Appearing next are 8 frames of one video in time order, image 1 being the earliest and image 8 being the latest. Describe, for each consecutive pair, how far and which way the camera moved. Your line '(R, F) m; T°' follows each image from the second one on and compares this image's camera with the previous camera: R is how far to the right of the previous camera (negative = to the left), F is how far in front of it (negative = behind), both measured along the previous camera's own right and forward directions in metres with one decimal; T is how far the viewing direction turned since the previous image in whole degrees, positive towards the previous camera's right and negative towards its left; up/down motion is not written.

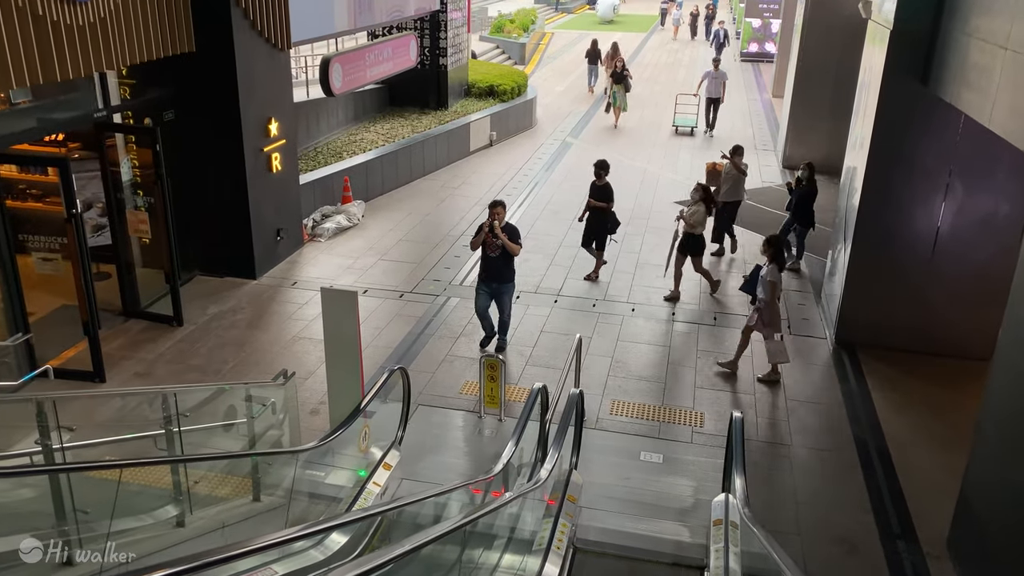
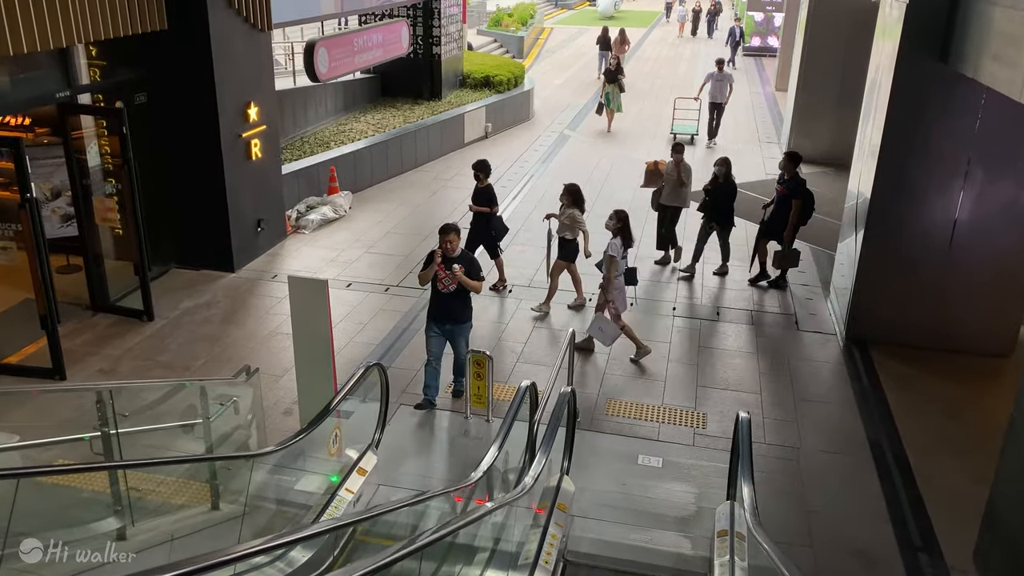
(+0.1, +0.5) m; 0°
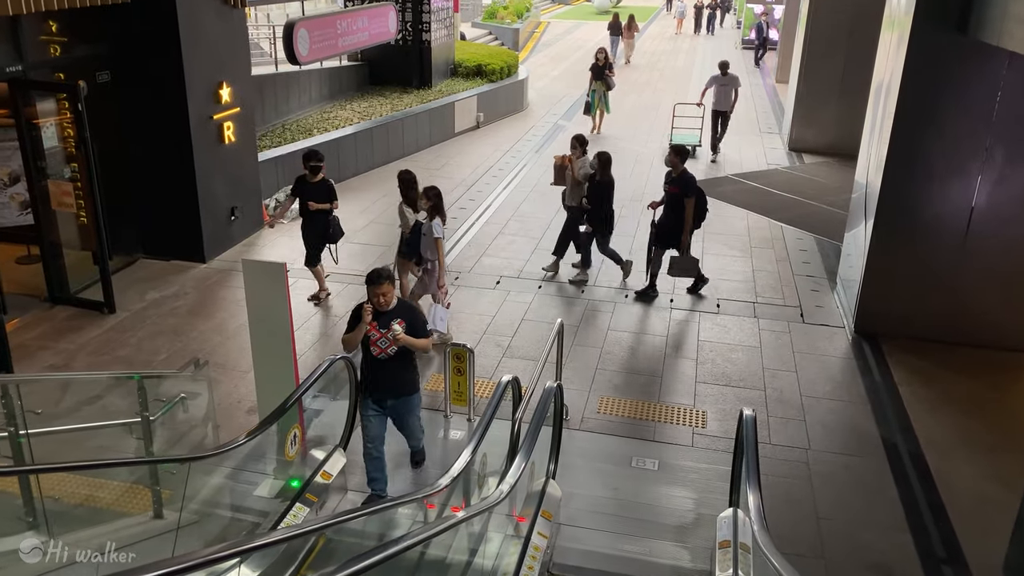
(+0.1, +0.6) m; 0°
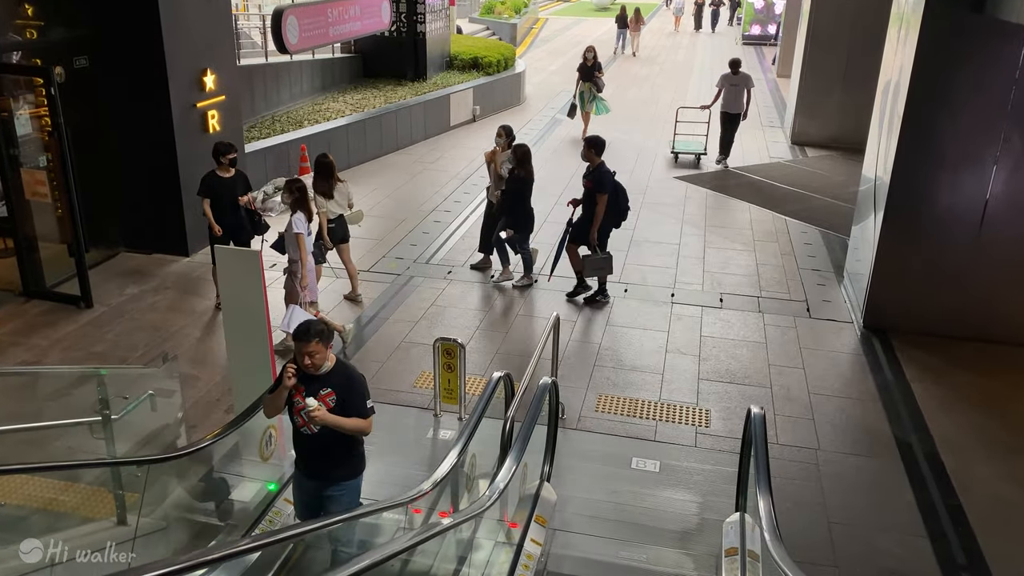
(0.0, +0.3) m; 0°
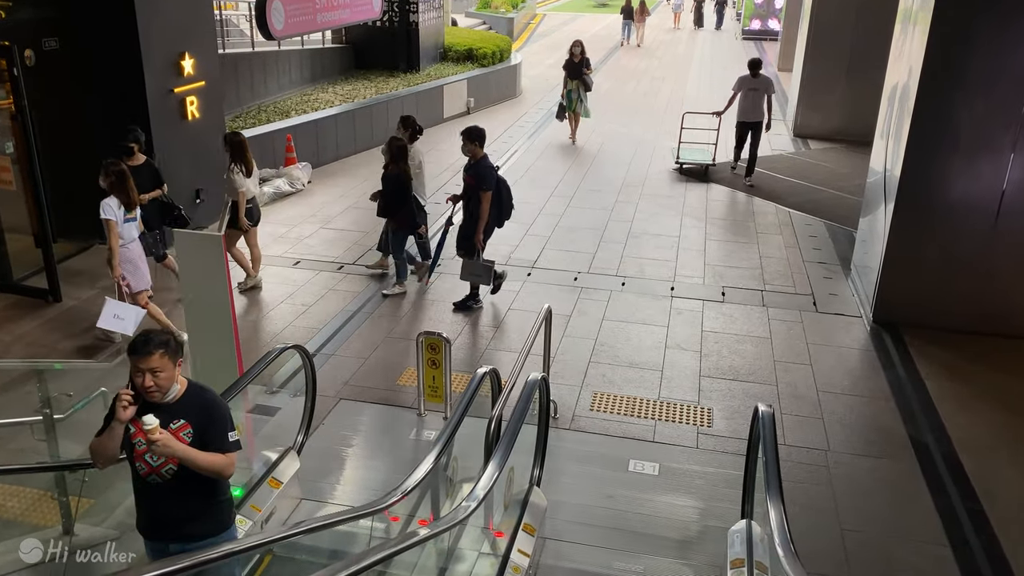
(+0.1, +0.4) m; 0°
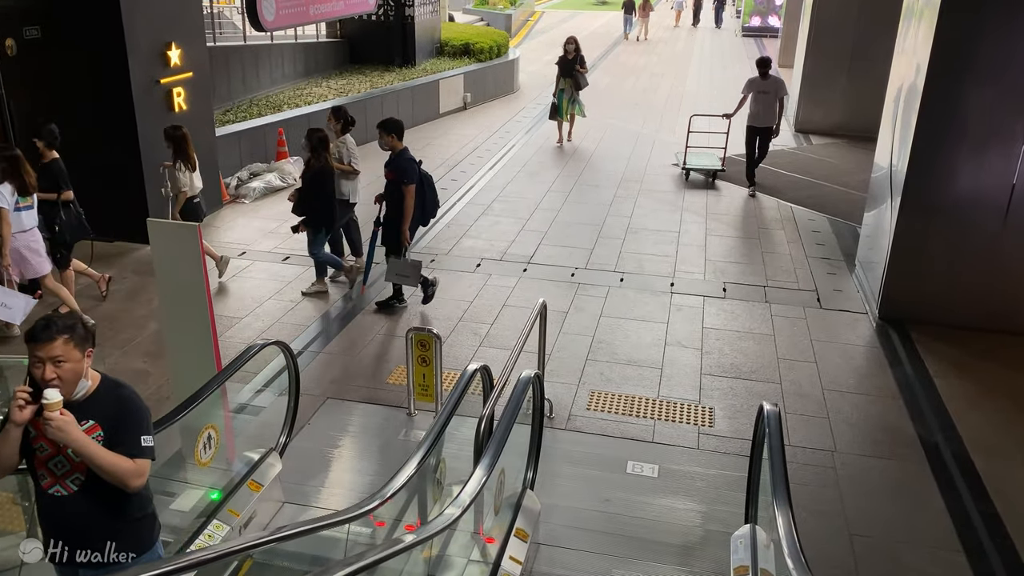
(0.0, +0.2) m; 0°
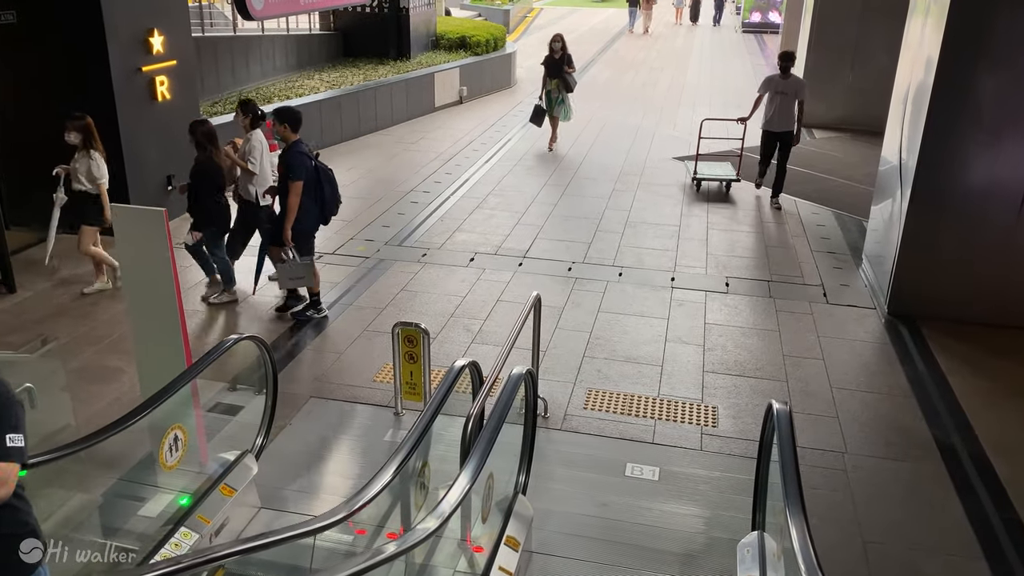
(0.0, +0.3) m; 0°
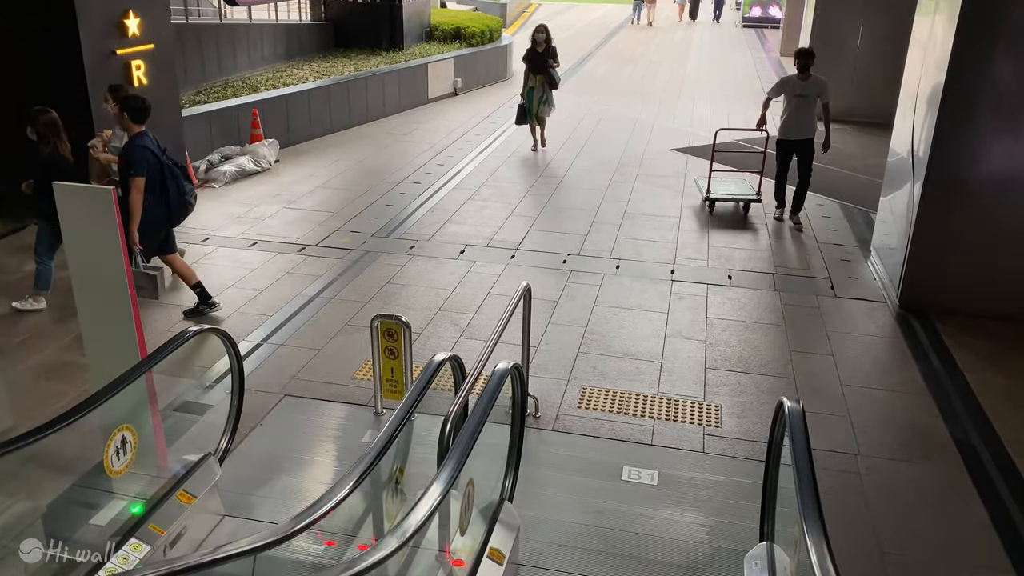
(+0.1, +0.4) m; 0°
